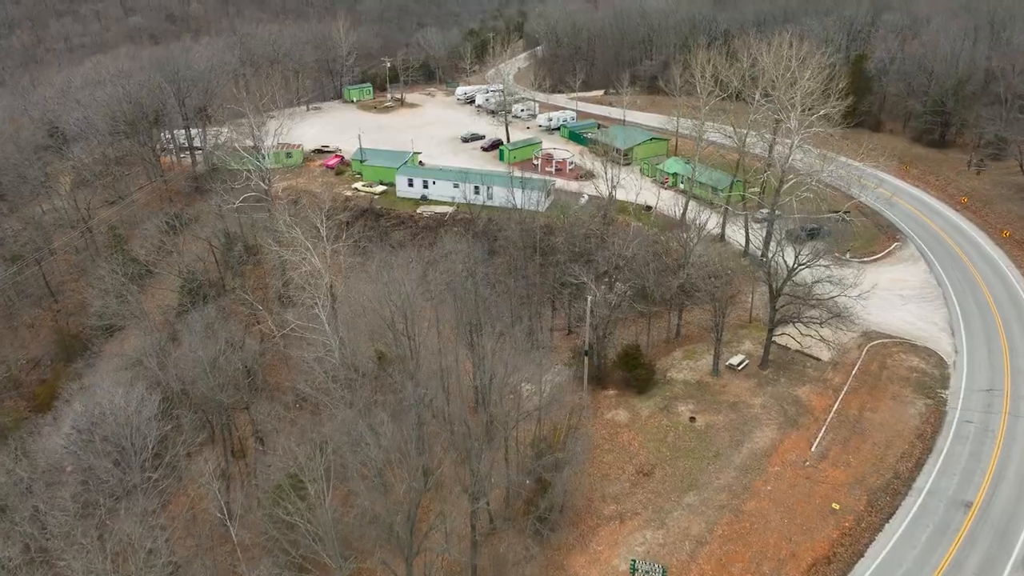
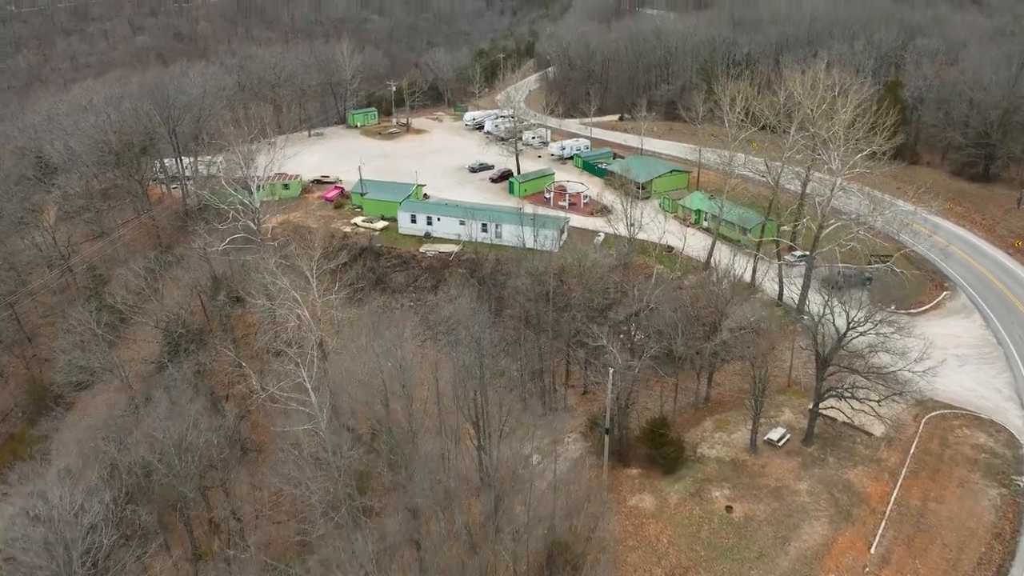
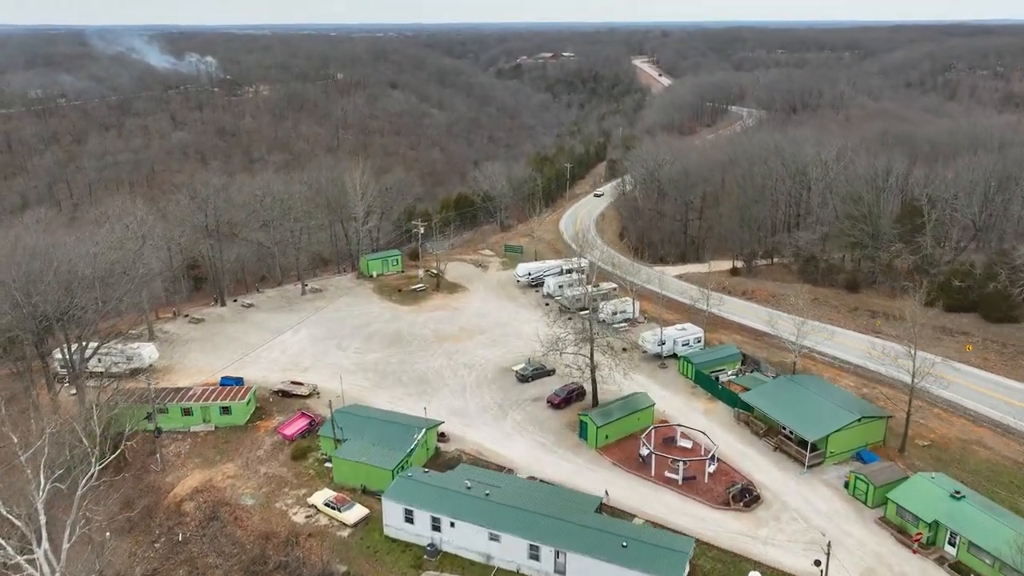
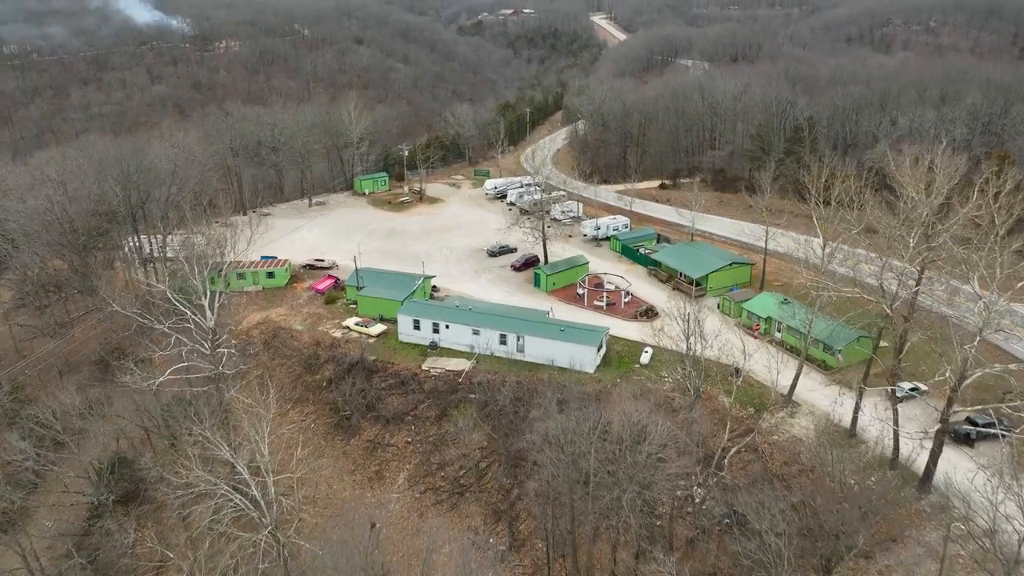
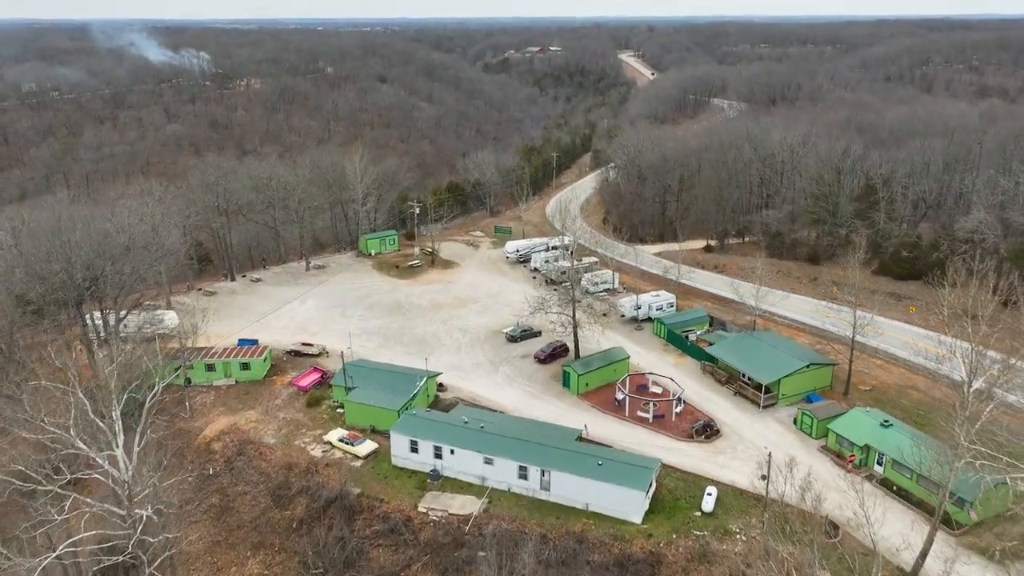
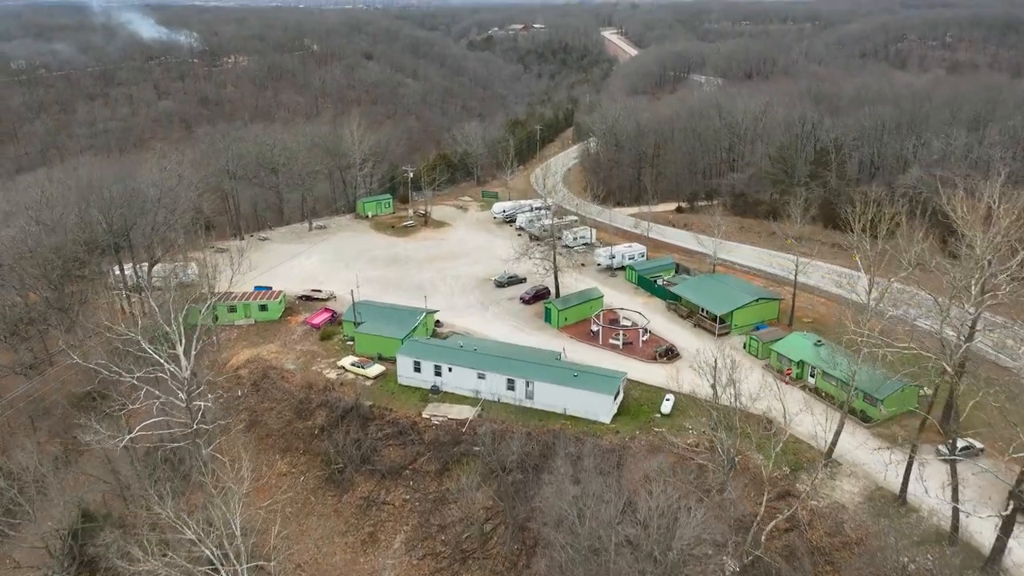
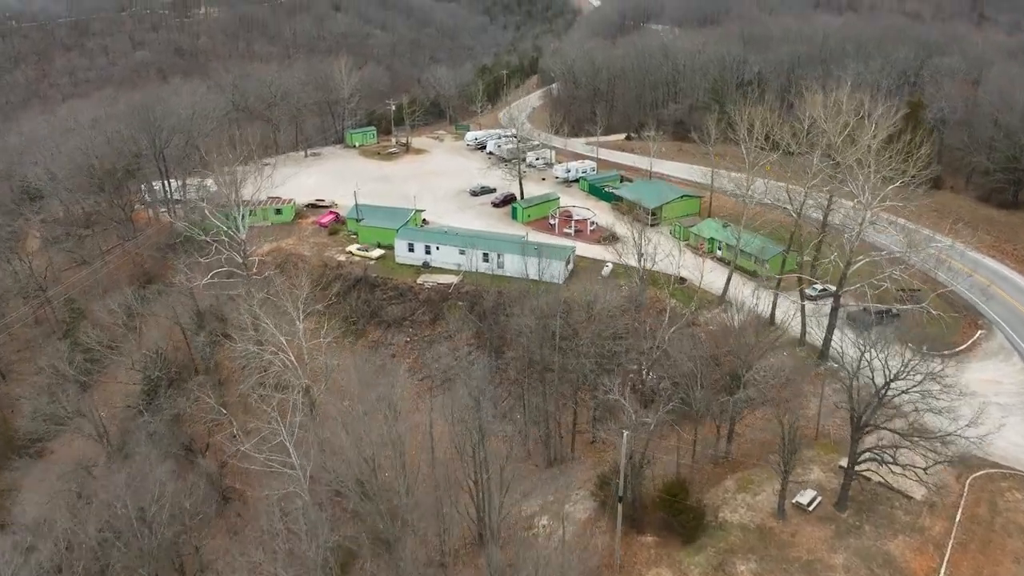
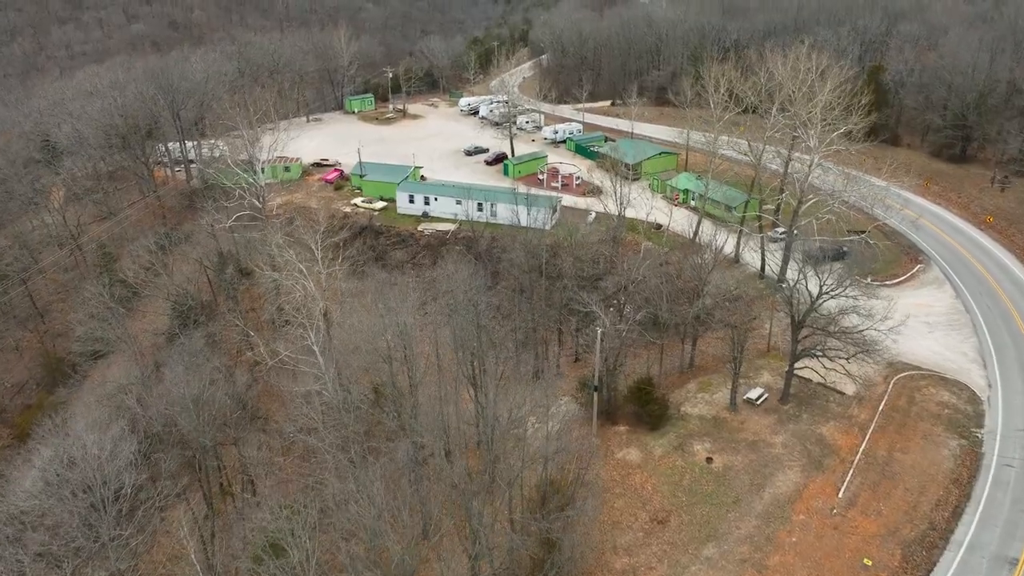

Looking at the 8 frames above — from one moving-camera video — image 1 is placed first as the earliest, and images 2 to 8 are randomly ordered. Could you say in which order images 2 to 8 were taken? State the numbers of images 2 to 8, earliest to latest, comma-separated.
8, 2, 7, 4, 6, 5, 3
